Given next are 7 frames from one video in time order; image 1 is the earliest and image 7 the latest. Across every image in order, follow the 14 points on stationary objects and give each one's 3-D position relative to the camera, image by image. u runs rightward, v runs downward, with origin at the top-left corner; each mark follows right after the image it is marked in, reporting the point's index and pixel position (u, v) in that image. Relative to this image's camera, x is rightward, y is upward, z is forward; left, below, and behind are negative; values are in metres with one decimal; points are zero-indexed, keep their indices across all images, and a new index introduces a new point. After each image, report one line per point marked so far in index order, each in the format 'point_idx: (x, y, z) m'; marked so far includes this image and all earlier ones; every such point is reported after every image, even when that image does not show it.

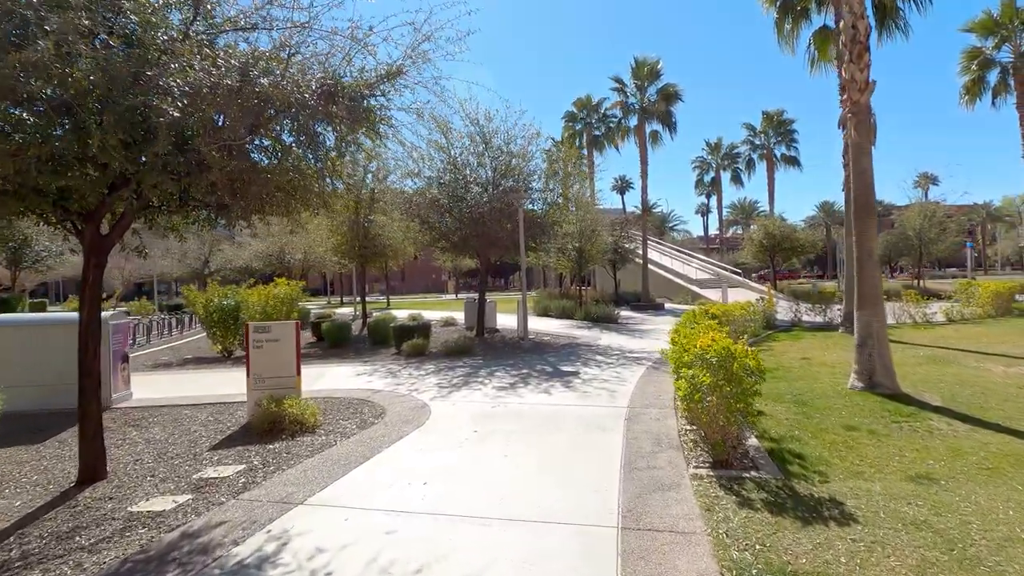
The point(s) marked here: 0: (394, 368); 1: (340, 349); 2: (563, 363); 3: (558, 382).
0: (-2.6, -1.7, +11.5) m
1: (-5.6, -2.0, +17.4) m
2: (+1.1, -1.6, +11.4) m
3: (+0.8, -1.7, +9.4) m
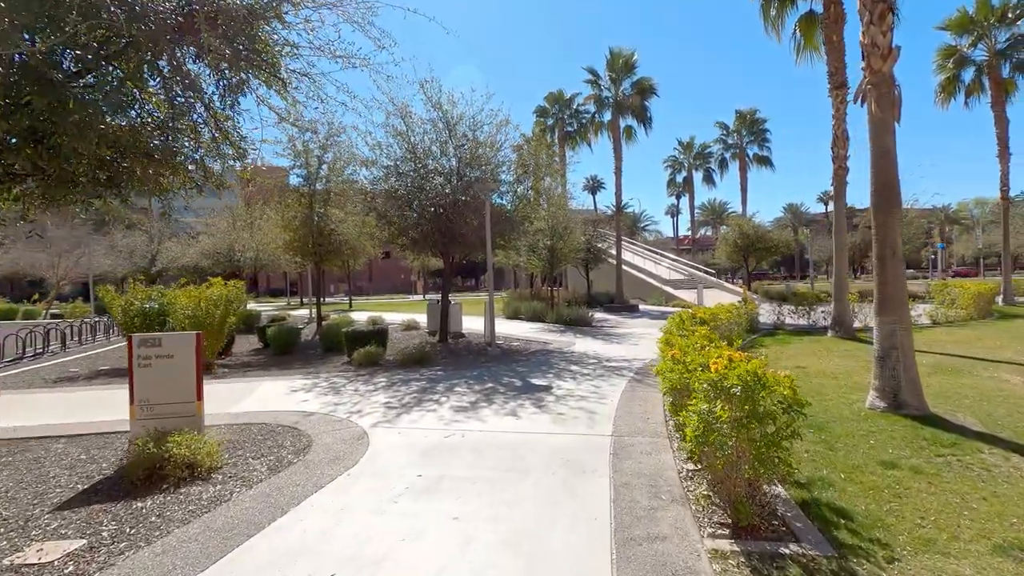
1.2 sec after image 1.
0: (-3.3, -1.8, +10.0) m
1: (-6.6, -2.0, +15.7) m
2: (+0.4, -1.7, +10.1) m
3: (+0.2, -1.7, +8.0) m
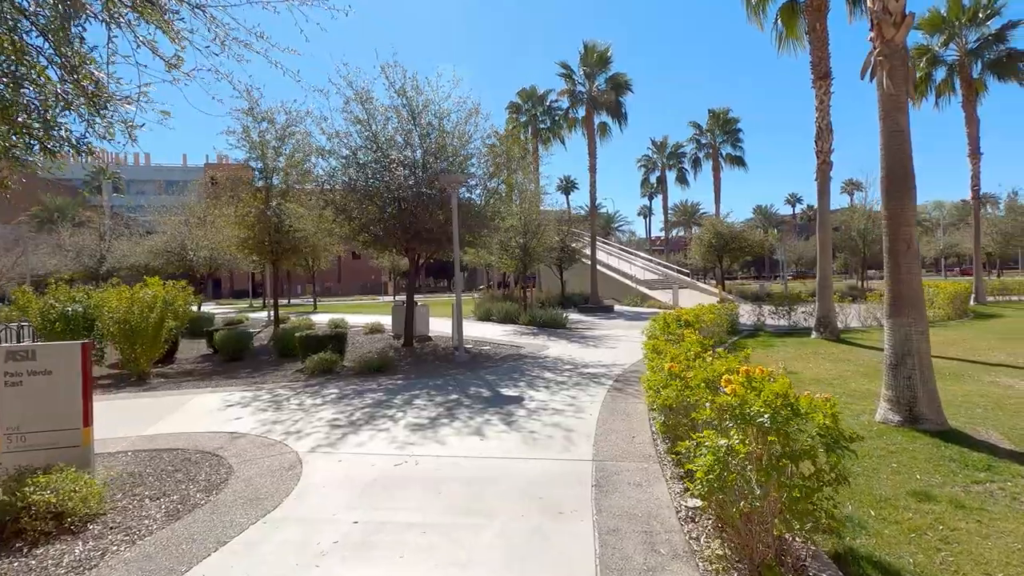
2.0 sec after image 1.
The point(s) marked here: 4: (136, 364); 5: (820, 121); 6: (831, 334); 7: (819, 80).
0: (-3.8, -1.8, +8.8) m
1: (-7.5, -2.1, +14.4) m
2: (-0.1, -1.7, +9.1) m
3: (-0.2, -1.7, +7.1) m
4: (-8.4, -1.7, +11.8) m
5: (+7.5, +4.1, +13.0) m
6: (+7.8, -1.1, +13.0) m
7: (+7.6, +5.2, +13.1) m
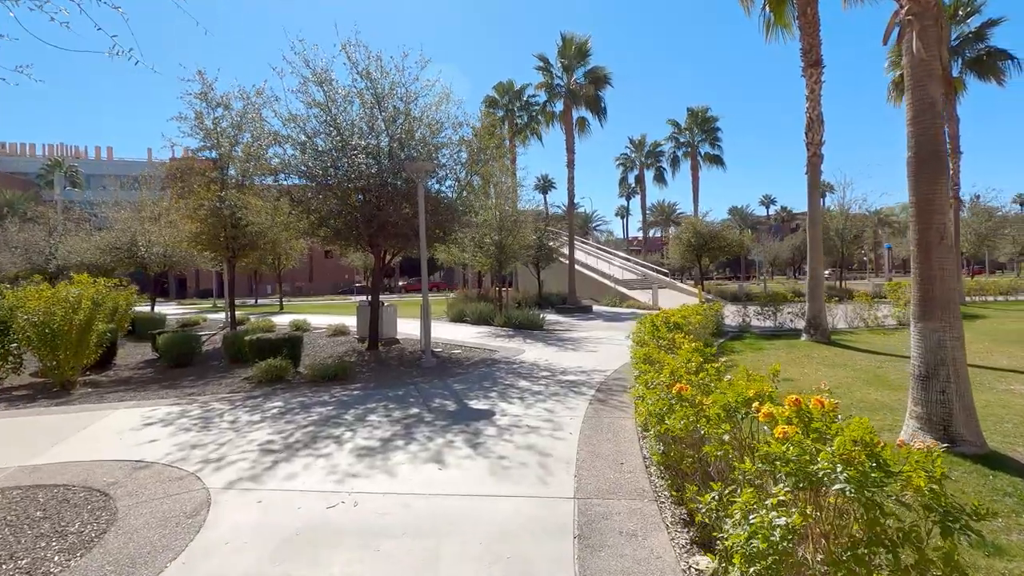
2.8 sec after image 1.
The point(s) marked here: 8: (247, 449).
0: (-4.3, -1.7, +7.6) m
1: (-8.1, -2.0, +13.0) m
2: (-0.6, -1.6, +8.1) m
3: (-0.6, -1.7, +6.1) m
4: (-9.0, -1.7, +10.5) m
5: (+6.9, +4.1, +12.3) m
6: (+7.2, -1.1, +12.3) m
7: (+7.0, +5.2, +12.4) m
8: (-2.8, -1.7, +5.7) m
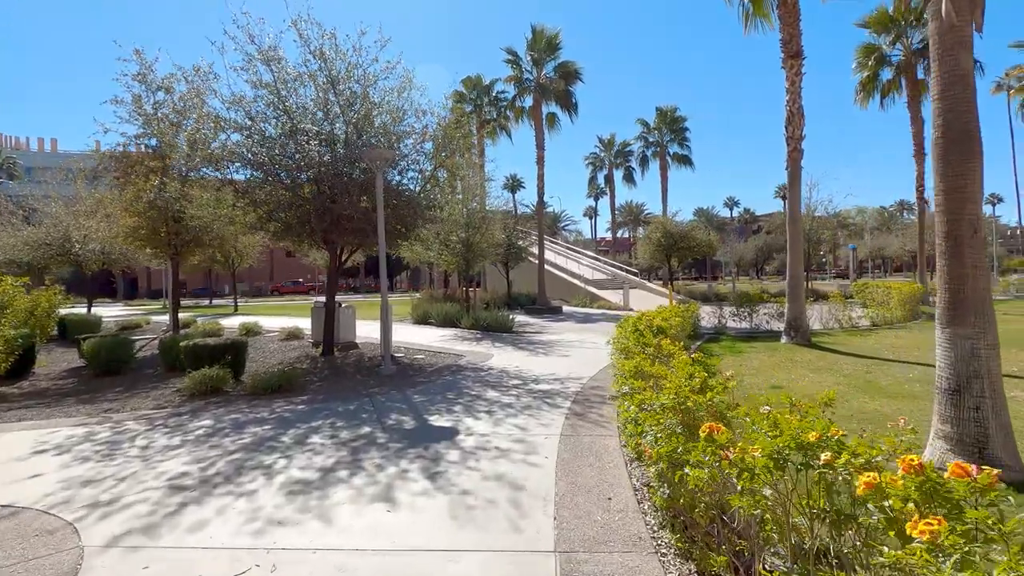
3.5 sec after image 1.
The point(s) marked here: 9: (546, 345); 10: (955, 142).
0: (-4.7, -1.7, +6.5) m
1: (-8.9, -2.0, +11.7) m
2: (-1.1, -1.6, +7.2) m
3: (-0.9, -1.7, +5.1) m
4: (-9.5, -1.7, +9.1) m
5: (+6.2, +4.1, +11.8) m
6: (+6.5, -1.1, +11.8) m
7: (+6.3, +5.2, +12.0) m
8: (-3.2, -1.7, +4.7) m
9: (+0.9, -1.4, +13.5) m
10: (+3.6, +1.2, +4.3) m
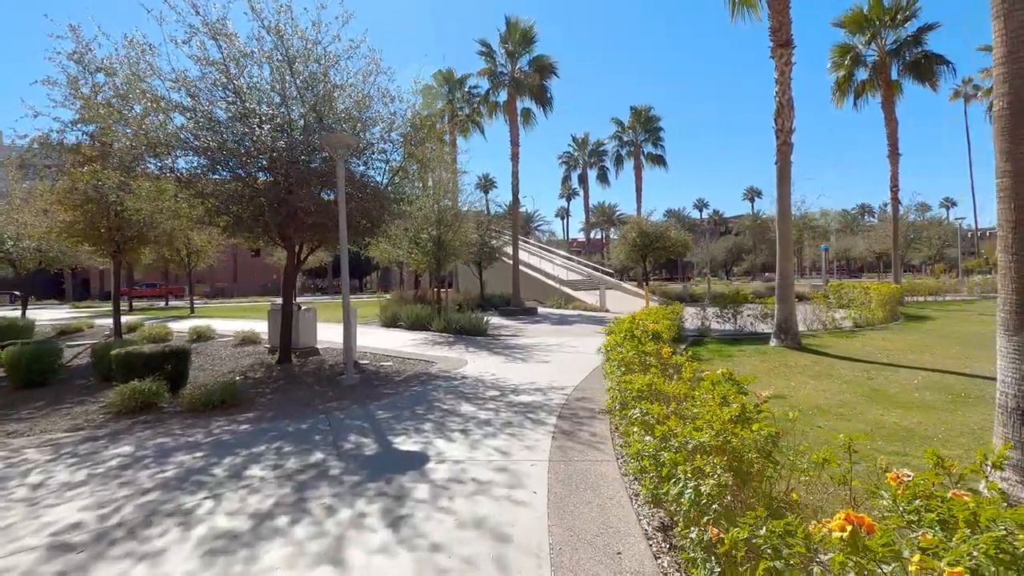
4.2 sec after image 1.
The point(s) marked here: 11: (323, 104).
0: (-4.9, -1.7, +5.4) m
1: (-9.4, -2.0, +10.3) m
2: (-1.3, -1.6, +6.2) m
3: (-1.1, -1.7, +4.2) m
4: (-9.9, -1.7, +7.7) m
5: (+5.7, +4.1, +11.3) m
6: (+6.0, -1.1, +11.3) m
7: (+5.7, +5.1, +11.4) m
8: (-3.3, -1.7, +3.6) m
9: (+0.3, -1.5, +12.6) m
10: (+3.4, +1.2, +3.6) m
11: (-3.8, +3.7, +10.5) m
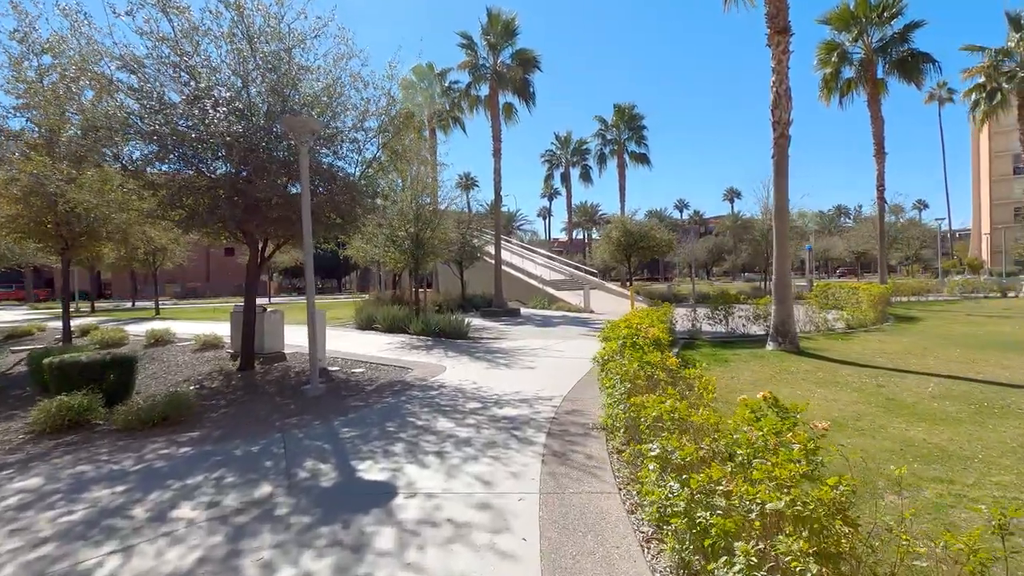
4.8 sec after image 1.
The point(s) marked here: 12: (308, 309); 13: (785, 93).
0: (-5.0, -1.8, +4.4) m
1: (-9.7, -2.0, +9.2) m
2: (-1.5, -1.7, +5.4) m
3: (-1.2, -1.7, +3.4) m
4: (-10.1, -1.7, +6.5) m
5: (+5.3, +4.1, +10.7) m
6: (+5.6, -1.2, +10.7) m
7: (+5.4, +5.1, +10.8) m
8: (-3.4, -1.7, +2.7) m
9: (-0.1, -1.5, +11.8) m
10: (+3.4, +1.2, +2.9) m
11: (-4.1, +3.7, +9.6) m
12: (-3.3, -0.4, +8.6) m
13: (+5.5, +3.9, +10.6) m
